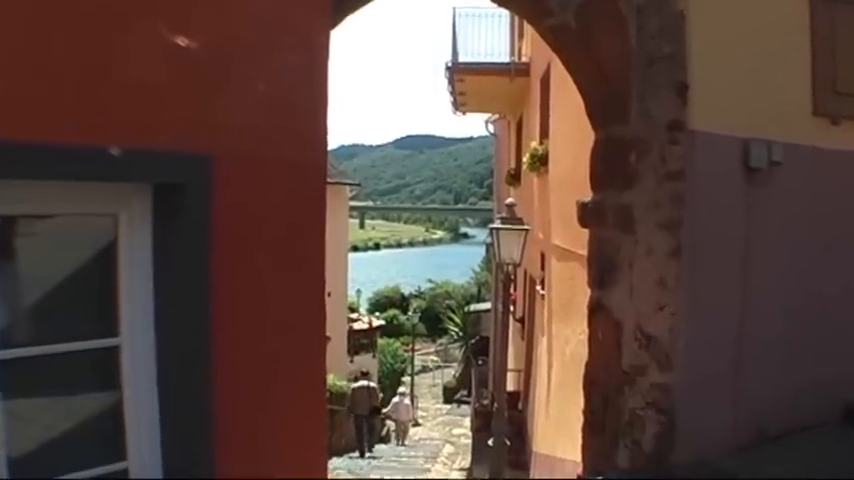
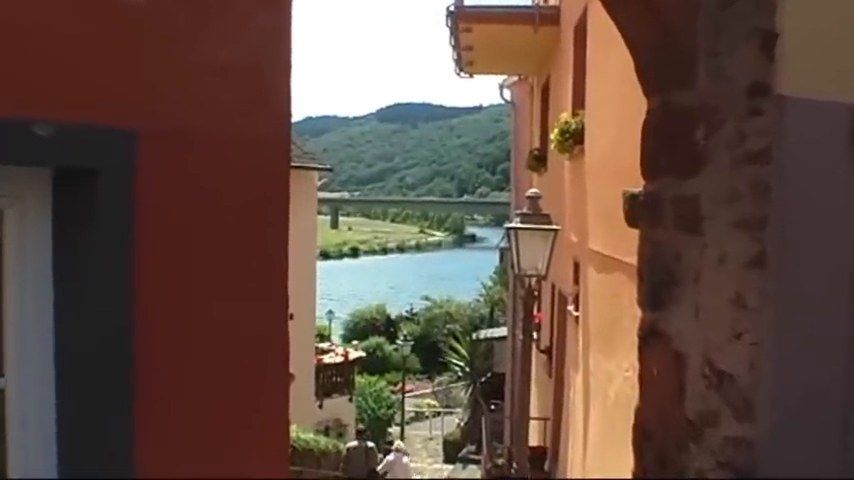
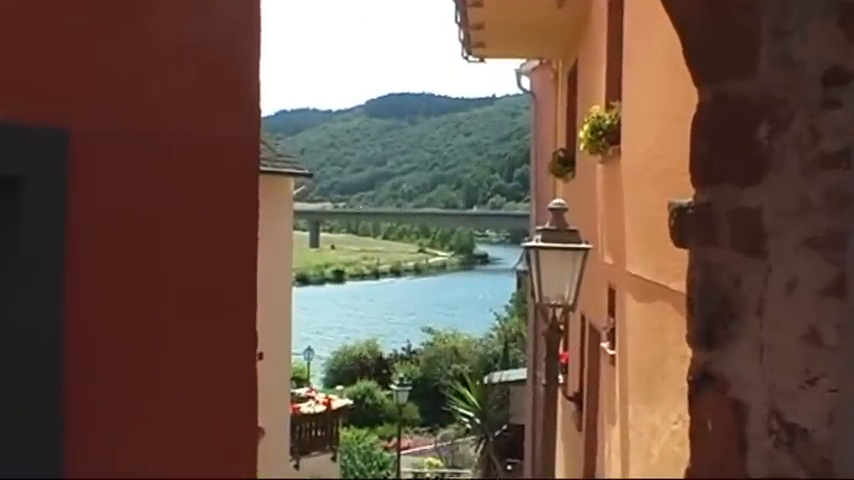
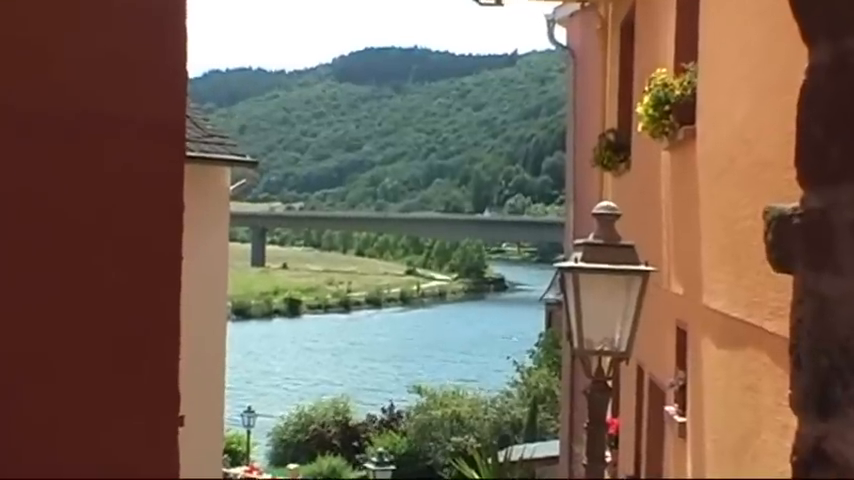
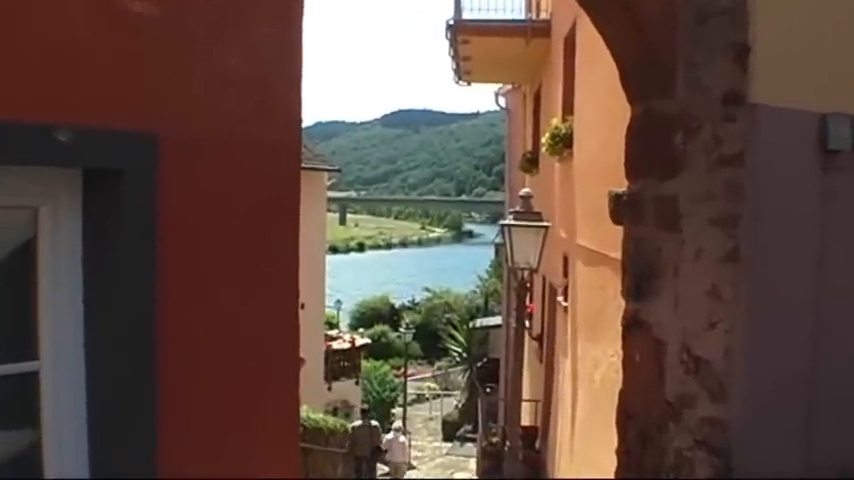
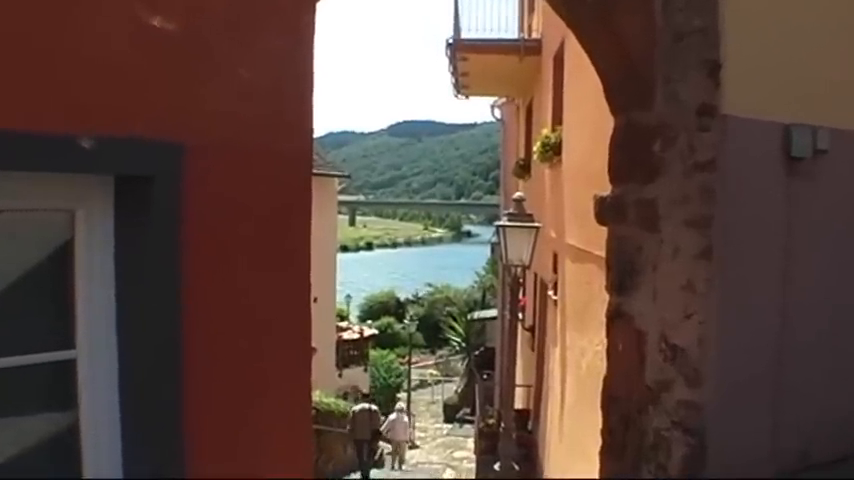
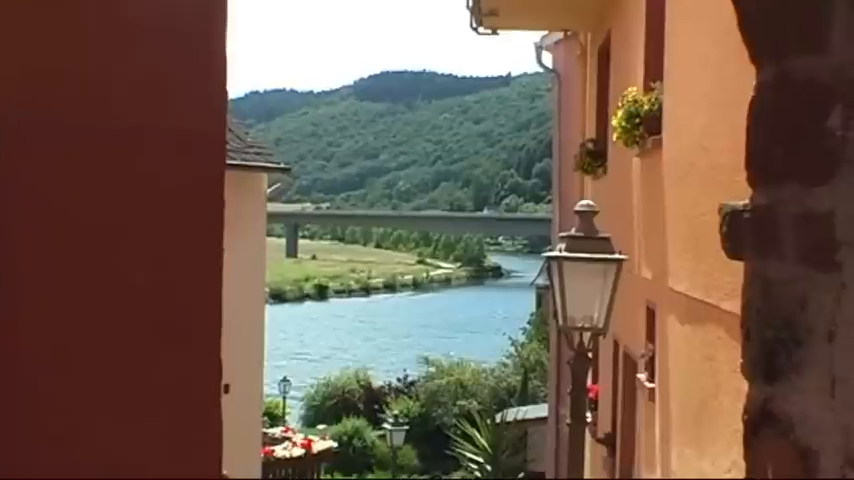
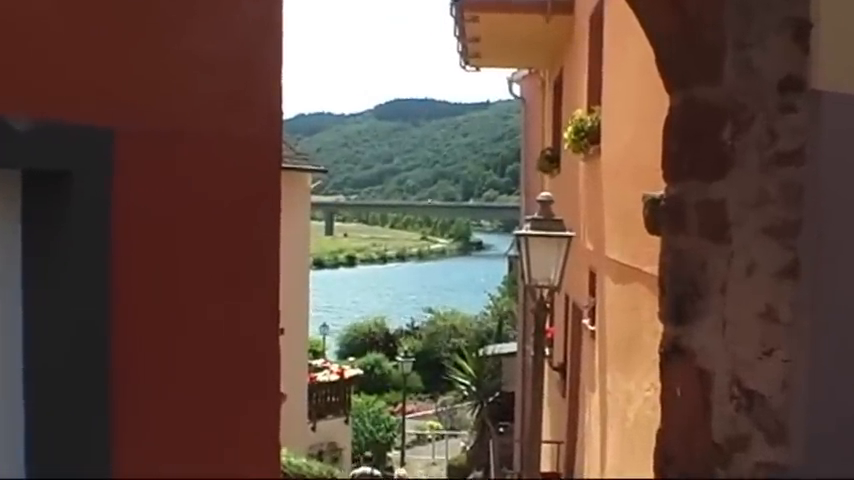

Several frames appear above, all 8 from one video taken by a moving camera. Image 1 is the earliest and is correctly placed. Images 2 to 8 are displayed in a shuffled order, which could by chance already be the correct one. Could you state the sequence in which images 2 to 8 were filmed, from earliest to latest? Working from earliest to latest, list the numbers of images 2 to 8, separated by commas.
6, 5, 2, 8, 3, 7, 4
